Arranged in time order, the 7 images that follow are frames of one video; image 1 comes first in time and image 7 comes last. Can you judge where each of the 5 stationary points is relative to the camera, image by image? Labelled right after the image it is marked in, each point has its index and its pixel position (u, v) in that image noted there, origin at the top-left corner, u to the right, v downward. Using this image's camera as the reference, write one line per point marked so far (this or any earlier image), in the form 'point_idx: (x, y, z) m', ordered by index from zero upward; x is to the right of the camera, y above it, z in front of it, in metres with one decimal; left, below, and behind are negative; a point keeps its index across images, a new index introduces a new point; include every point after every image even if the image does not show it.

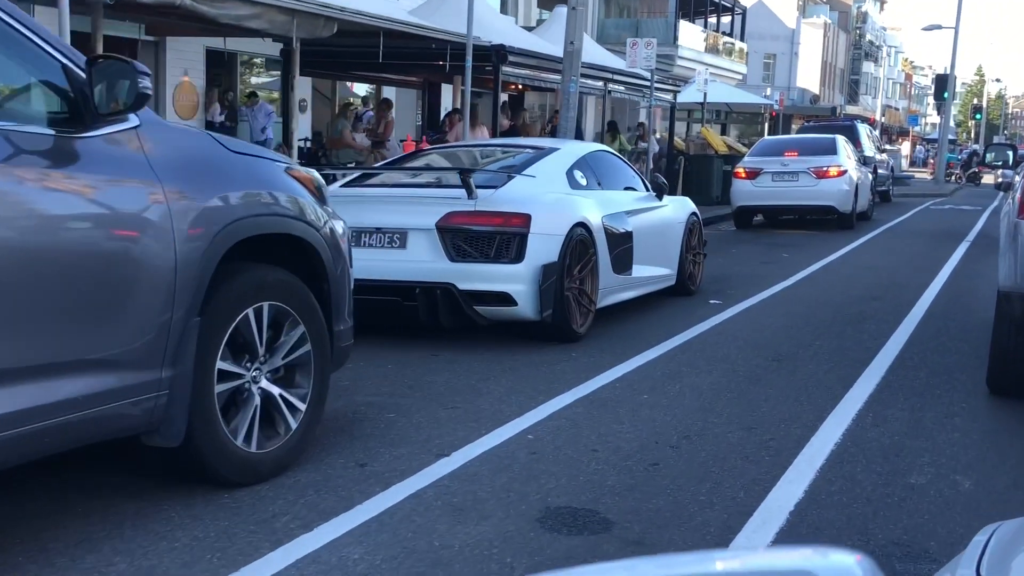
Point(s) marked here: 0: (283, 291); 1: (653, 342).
0: (-0.9, 0.0, +4.8) m
1: (+1.0, -0.4, +8.5) m
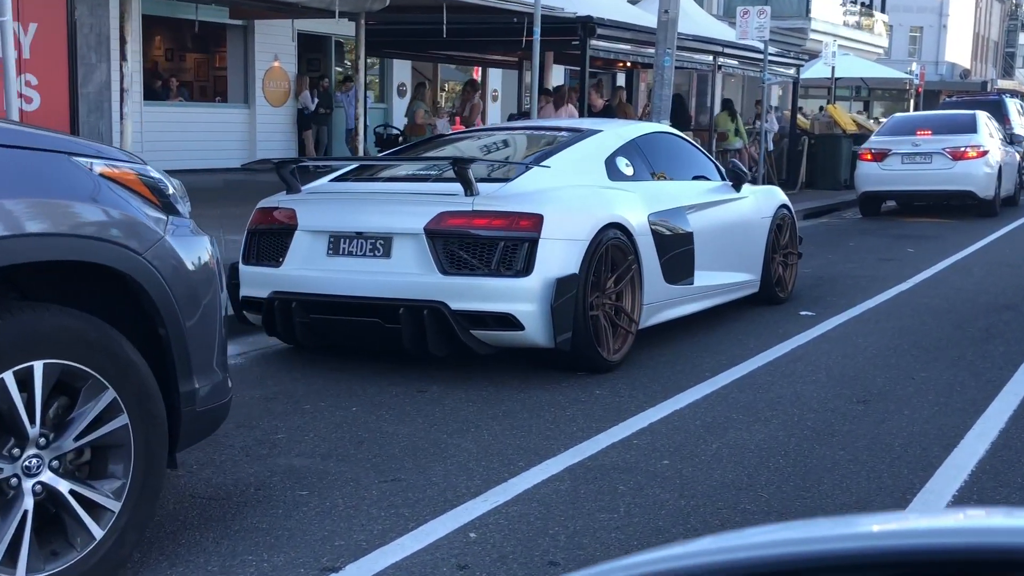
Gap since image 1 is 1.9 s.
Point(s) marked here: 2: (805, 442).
0: (-1.3, -0.2, +3.4) m
1: (+1.1, -0.5, +6.8) m
2: (+1.3, -0.7, +5.3) m
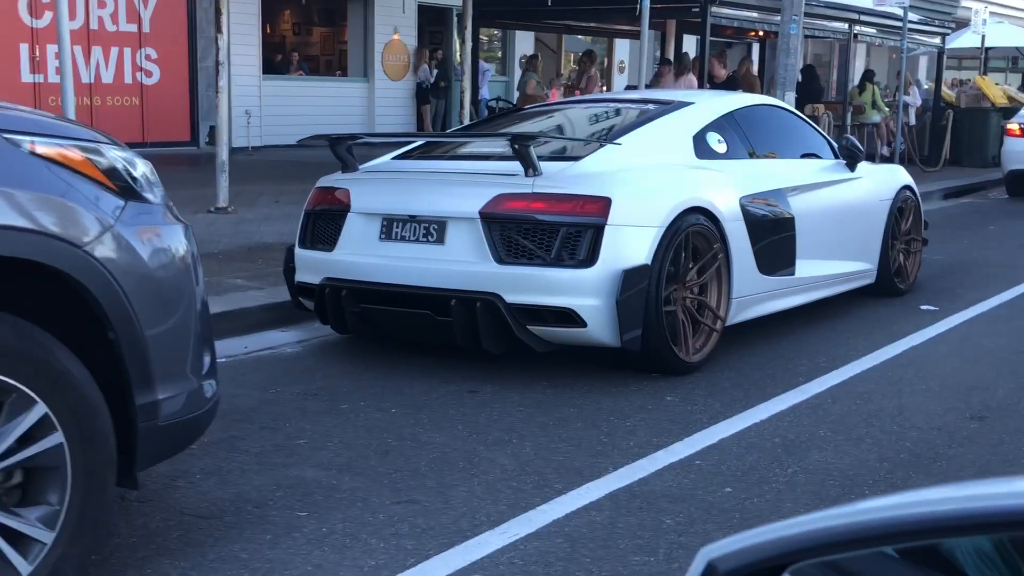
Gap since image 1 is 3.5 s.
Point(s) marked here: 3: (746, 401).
0: (-1.3, -0.2, +2.9) m
1: (+1.5, -0.5, +6.0) m
2: (+1.5, -0.7, +4.6) m
3: (+1.1, -0.5, +5.6) m
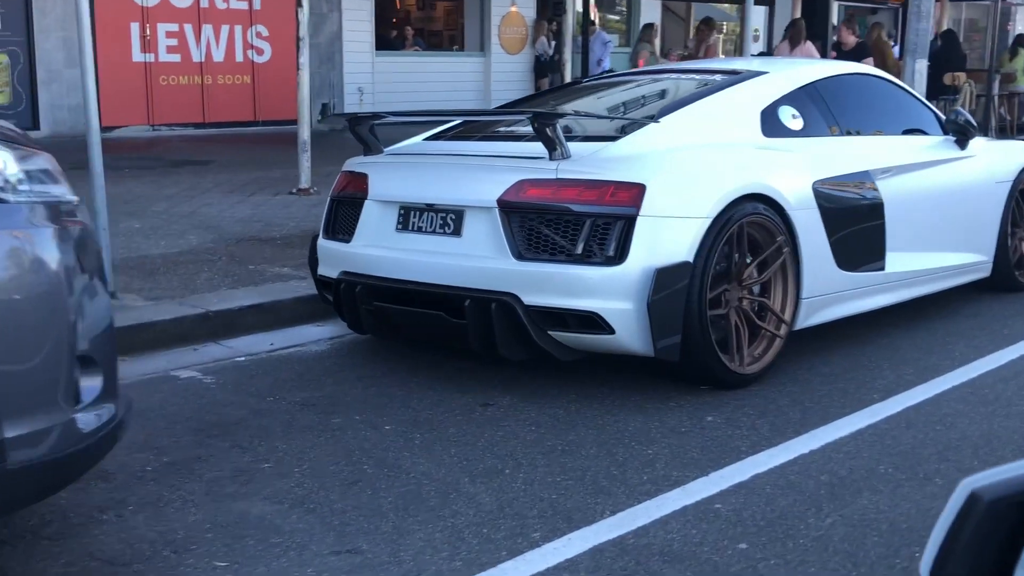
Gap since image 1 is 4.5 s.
0: (-1.5, -0.2, +2.4) m
1: (+1.6, -0.5, +5.1) m
2: (+1.4, -0.7, +3.7) m
3: (+1.2, -0.5, +4.7) m
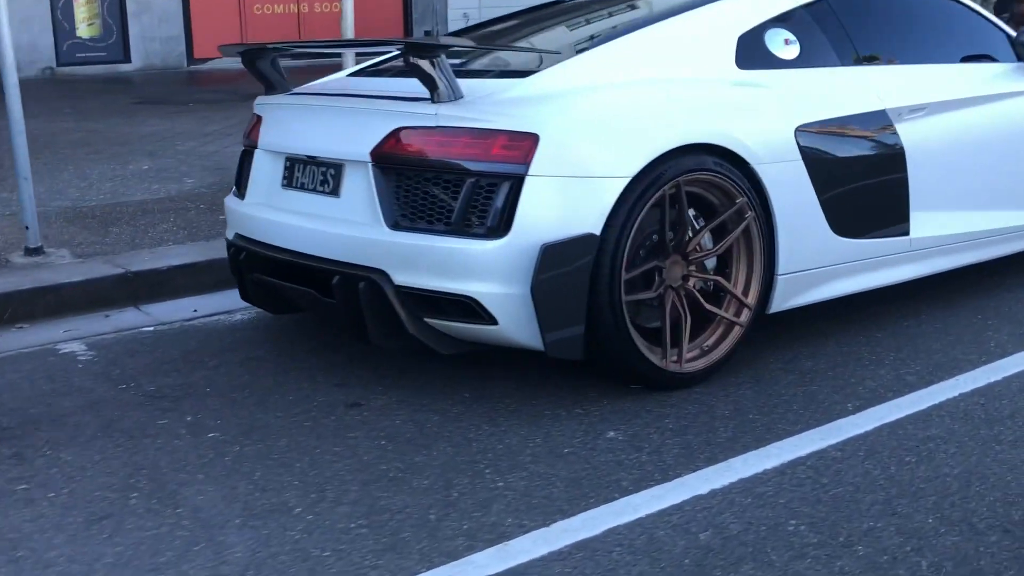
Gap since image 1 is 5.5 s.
0: (-2.3, -0.2, +1.7) m
1: (+1.1, -0.4, +4.0) m
2: (+0.8, -0.7, +2.6) m
3: (+0.7, -0.5, +3.7) m
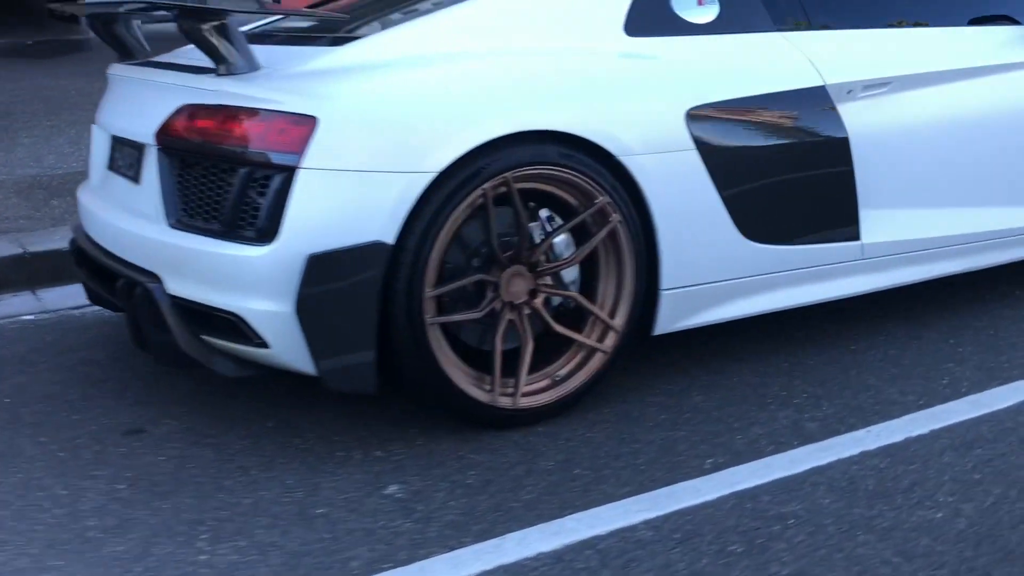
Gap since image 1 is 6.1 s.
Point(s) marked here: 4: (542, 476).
0: (-3.2, -0.3, +1.4) m
1: (+0.5, -0.5, +3.2) m
2: (0.0, -0.9, +1.9) m
3: (0.0, -0.6, +2.9) m
4: (+0.1, -0.5, +3.2) m
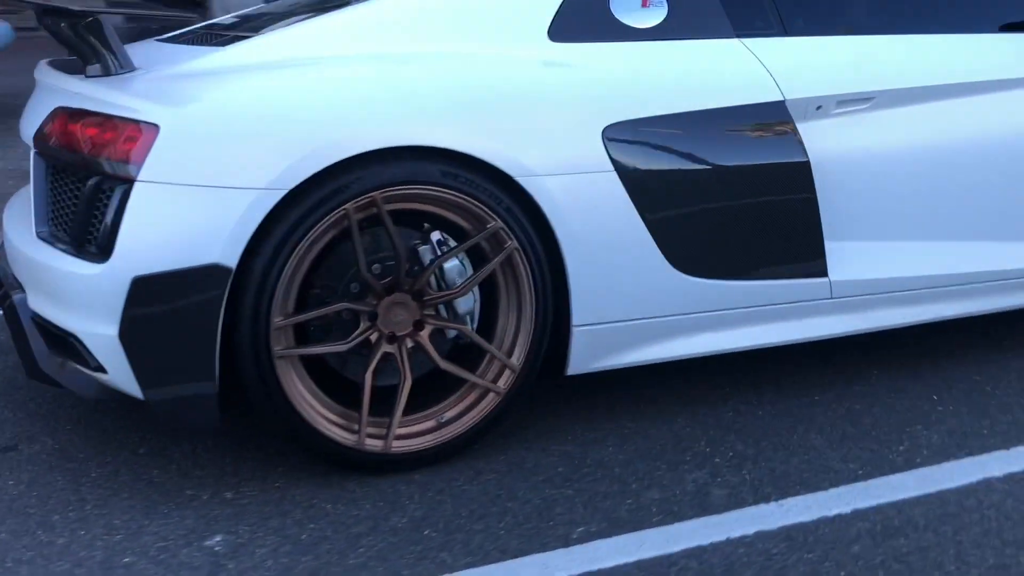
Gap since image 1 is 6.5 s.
0: (-3.8, -0.3, +1.5) m
1: (+0.2, -0.6, +2.8) m
2: (-0.6, -1.0, +1.6) m
3: (-0.4, -0.6, +2.6) m
4: (-0.3, -0.6, +2.8) m
